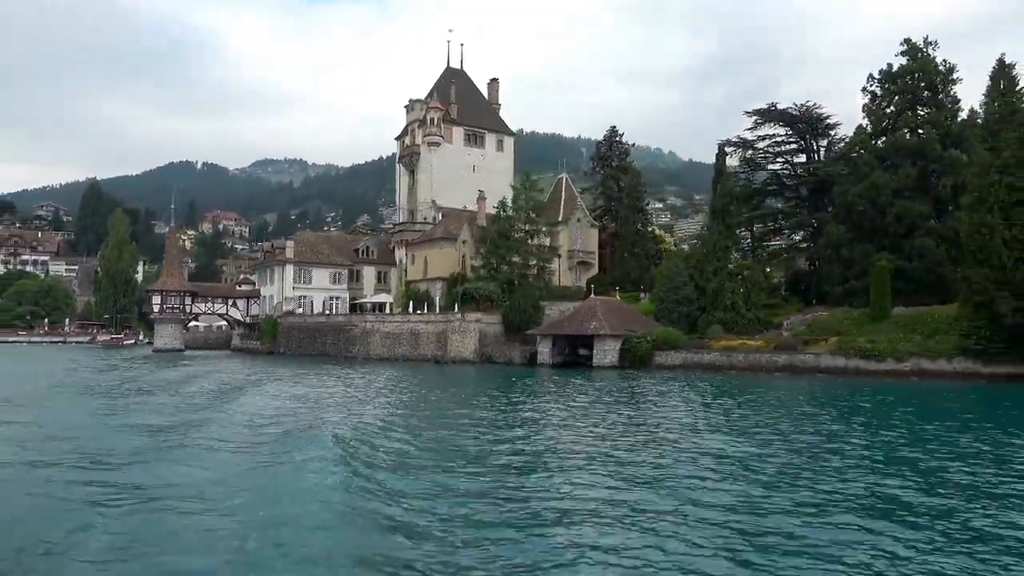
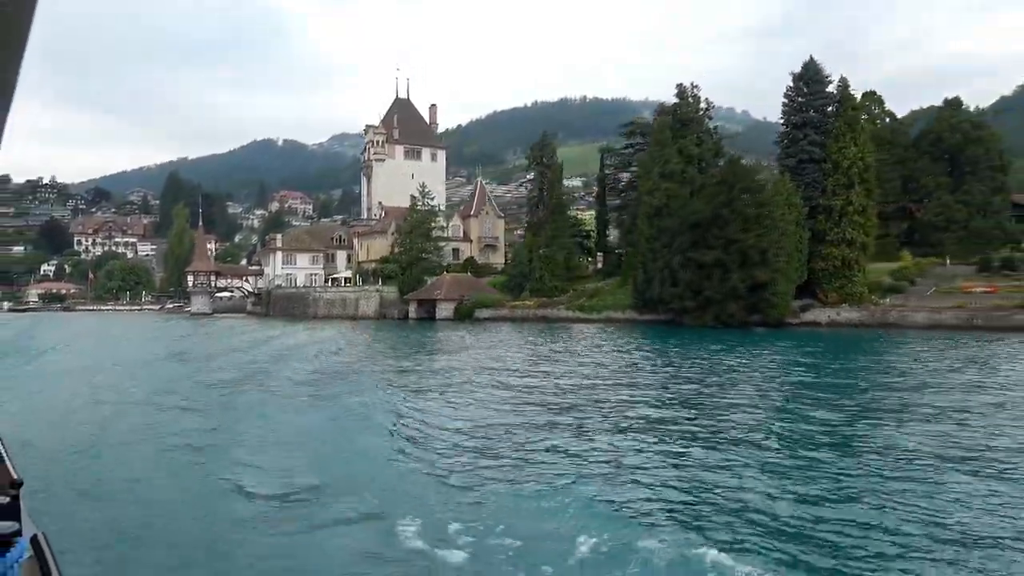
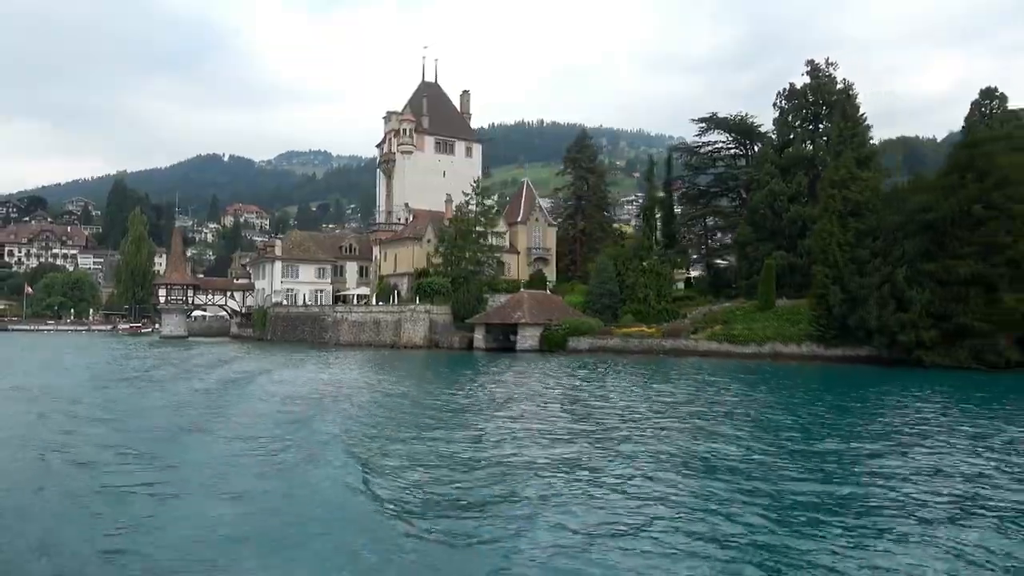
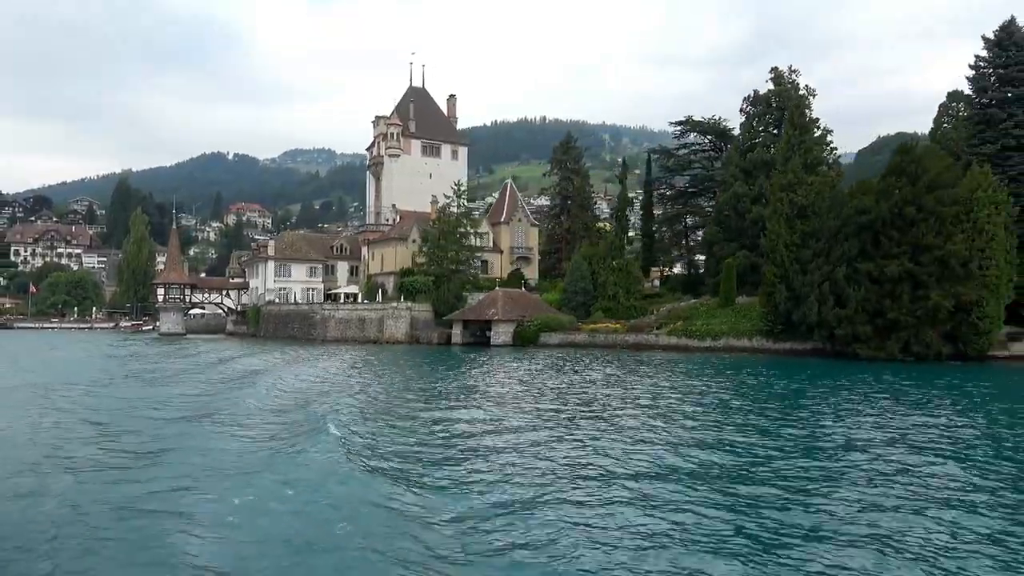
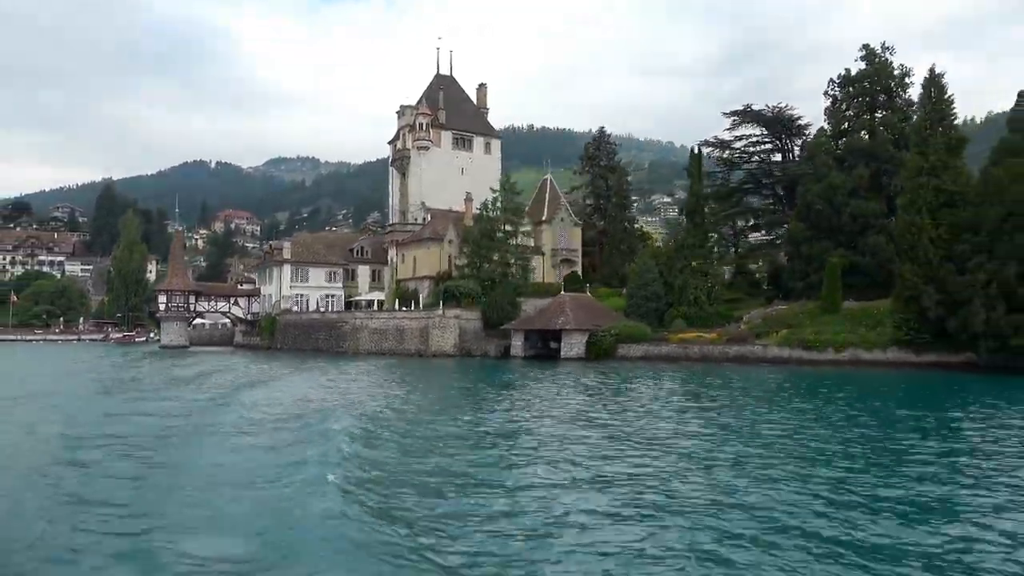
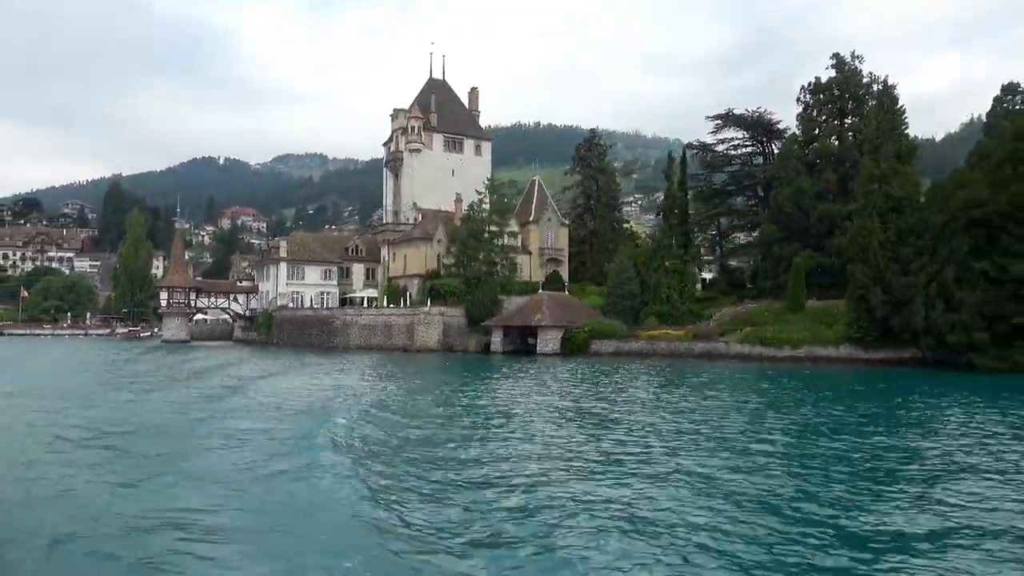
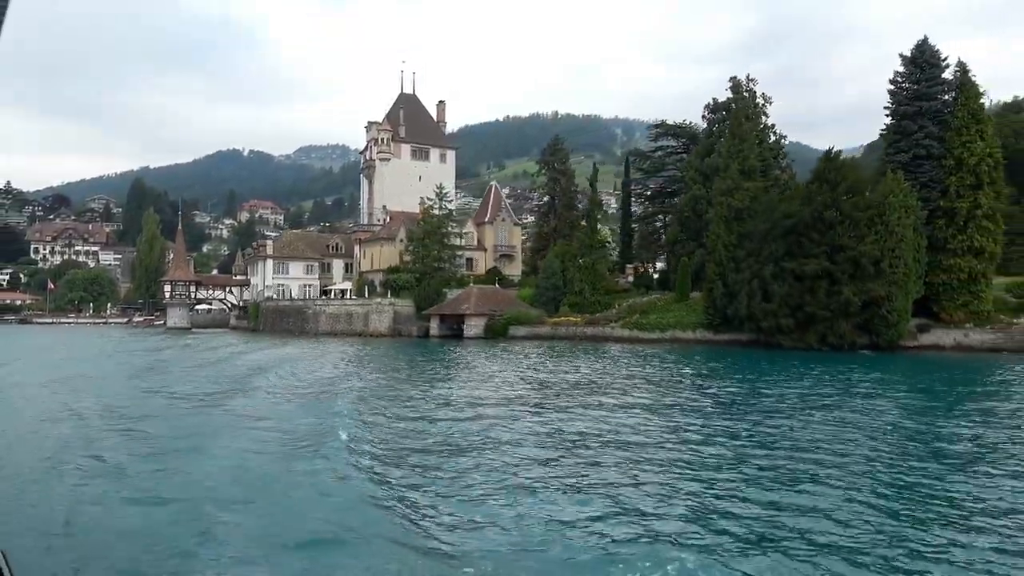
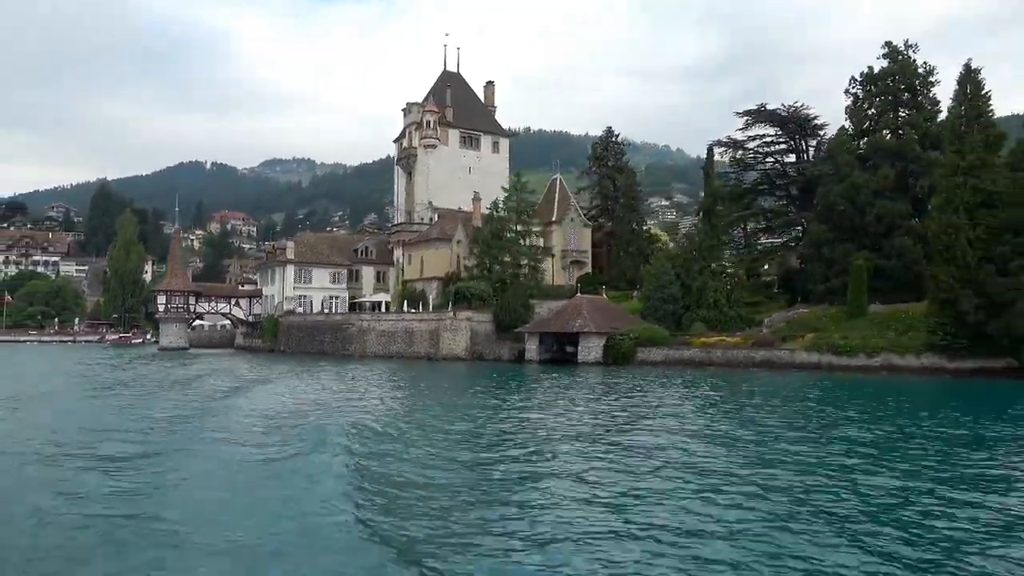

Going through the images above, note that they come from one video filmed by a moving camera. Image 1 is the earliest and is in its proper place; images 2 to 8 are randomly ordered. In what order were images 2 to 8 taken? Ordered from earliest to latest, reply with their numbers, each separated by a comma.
8, 5, 6, 3, 4, 7, 2
